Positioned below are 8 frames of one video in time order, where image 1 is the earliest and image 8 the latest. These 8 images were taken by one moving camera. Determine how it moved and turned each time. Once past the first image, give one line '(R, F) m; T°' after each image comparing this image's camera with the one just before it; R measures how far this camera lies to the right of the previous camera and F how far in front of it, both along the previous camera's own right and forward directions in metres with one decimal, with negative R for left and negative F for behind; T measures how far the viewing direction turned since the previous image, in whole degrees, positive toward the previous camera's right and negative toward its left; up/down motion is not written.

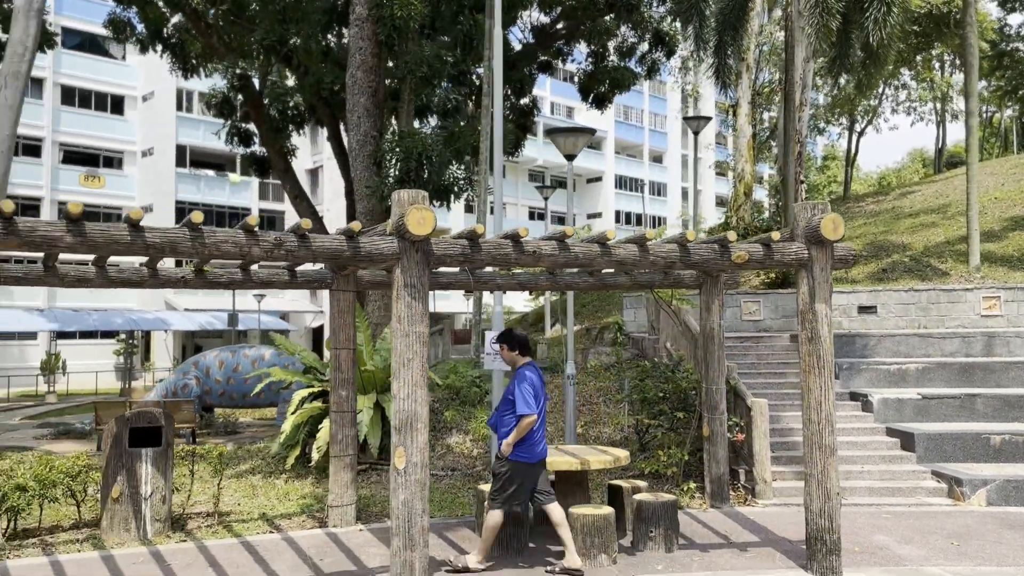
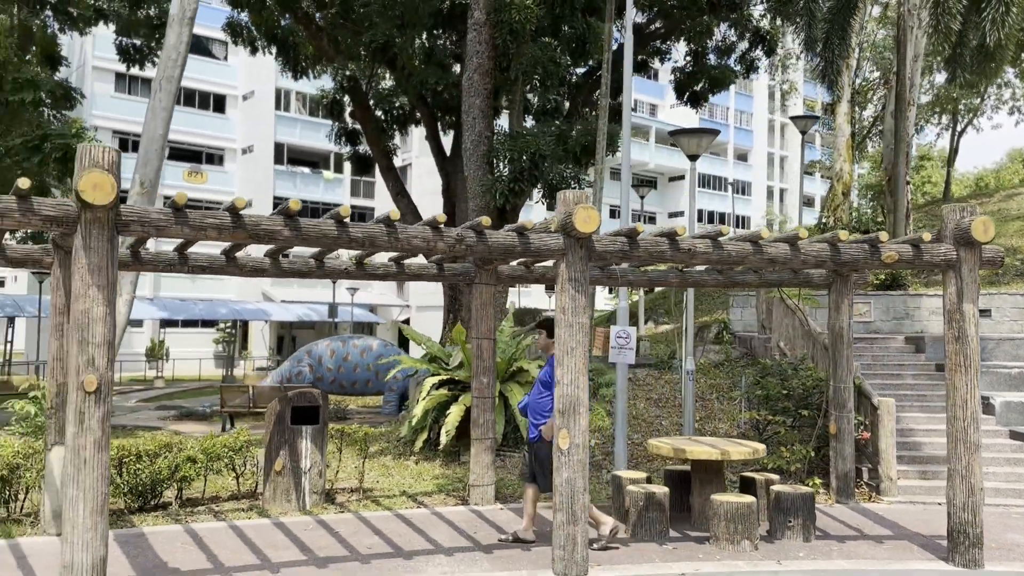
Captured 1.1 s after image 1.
(-0.6, -0.4) m; -5°
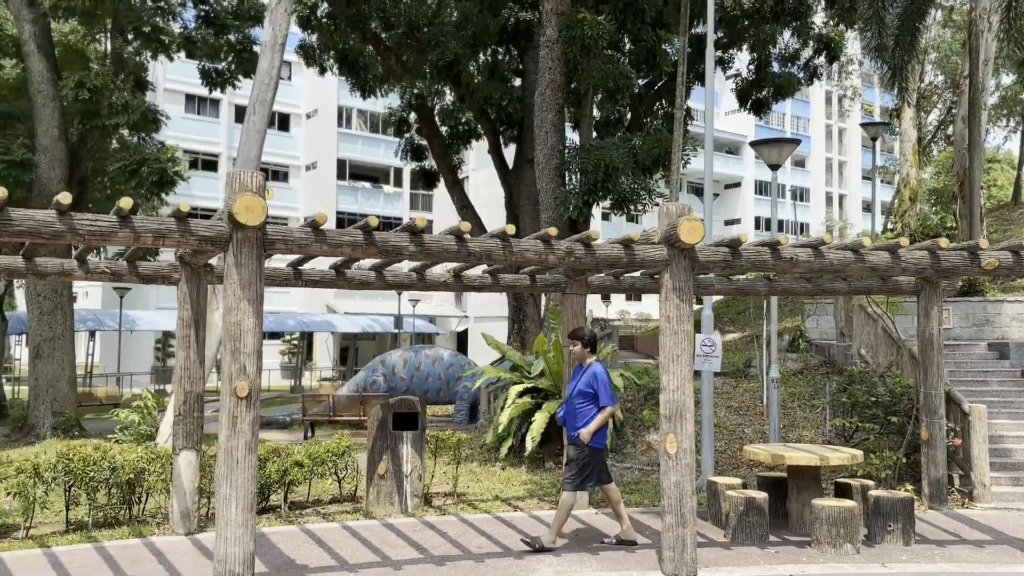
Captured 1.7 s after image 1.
(-0.4, -0.3) m; -3°
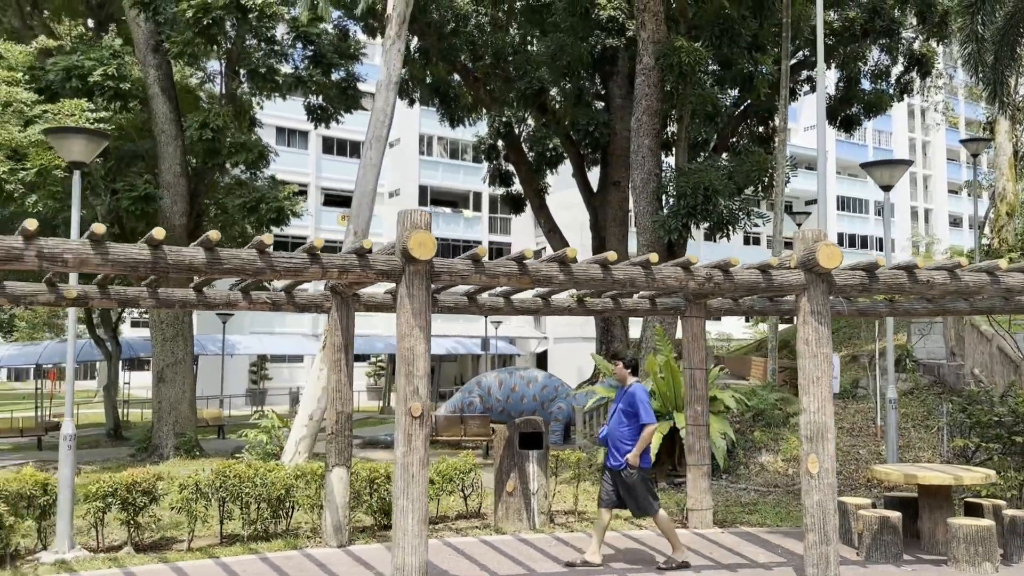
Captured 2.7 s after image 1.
(-0.6, -0.4) m; -5°
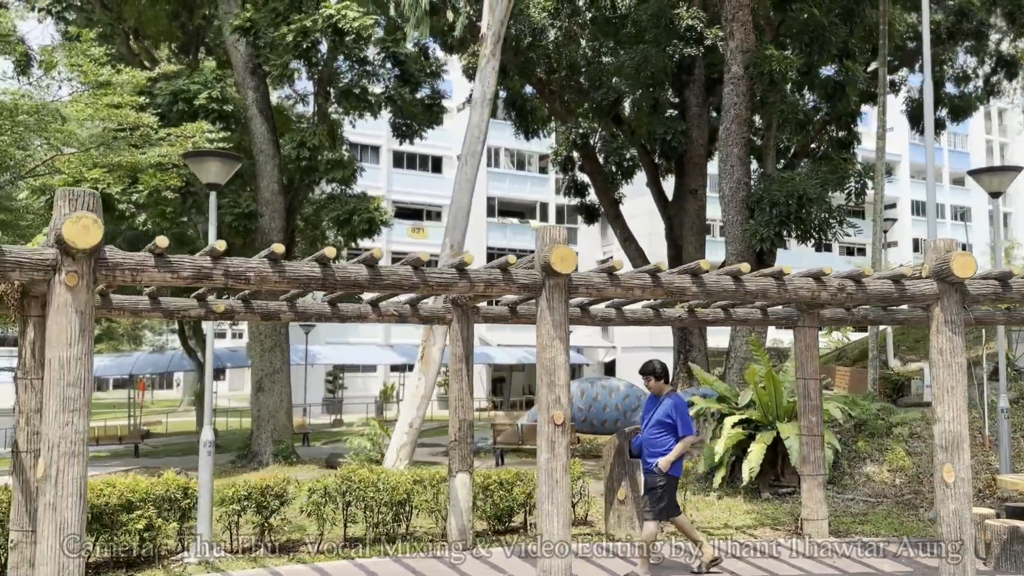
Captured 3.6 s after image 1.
(-0.6, -0.2) m; -4°
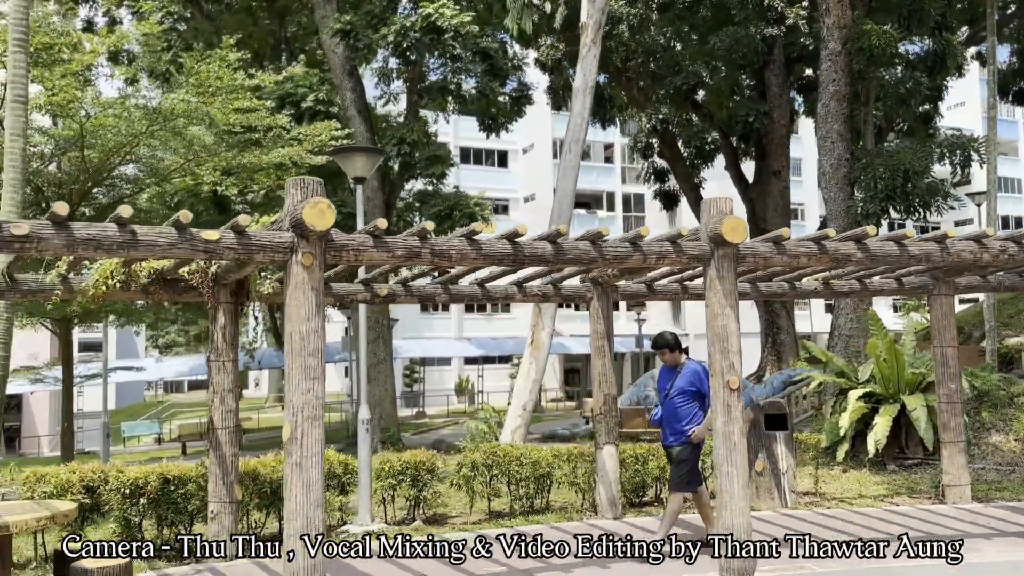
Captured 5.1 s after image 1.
(-0.9, -0.4) m; -4°
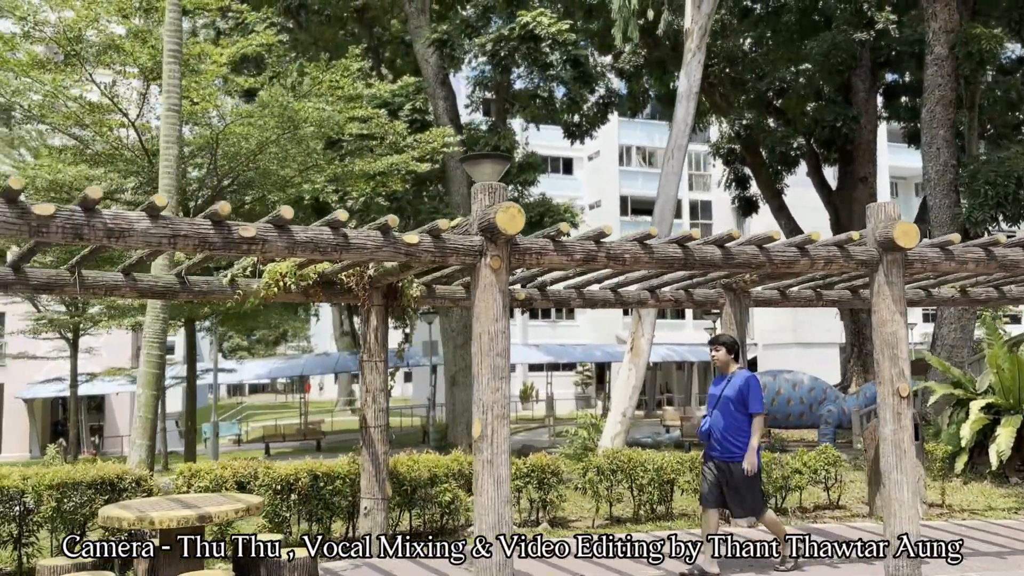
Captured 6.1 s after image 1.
(-0.9, -0.1) m; -3°
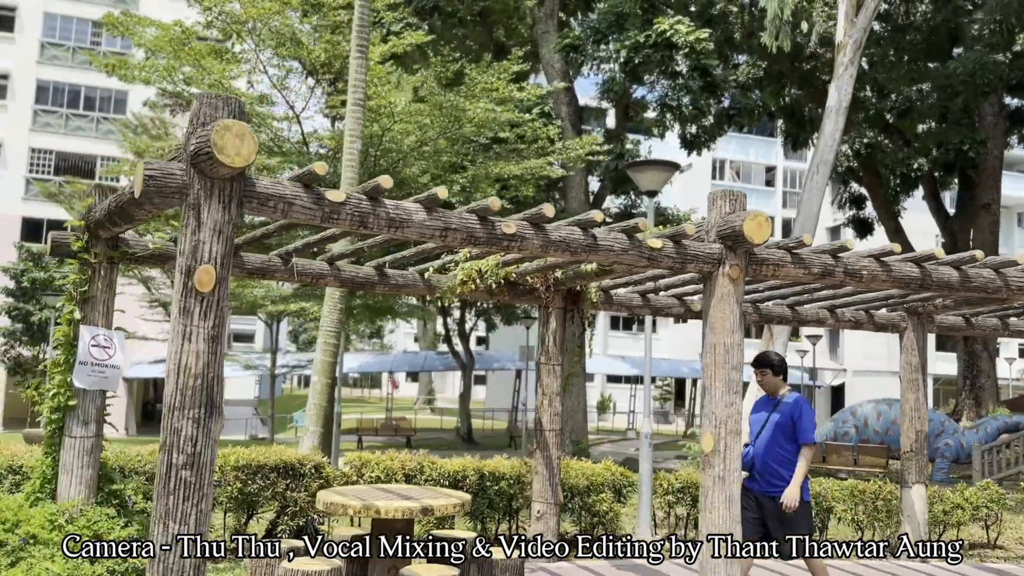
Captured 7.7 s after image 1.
(-1.1, +0.1) m; -4°
